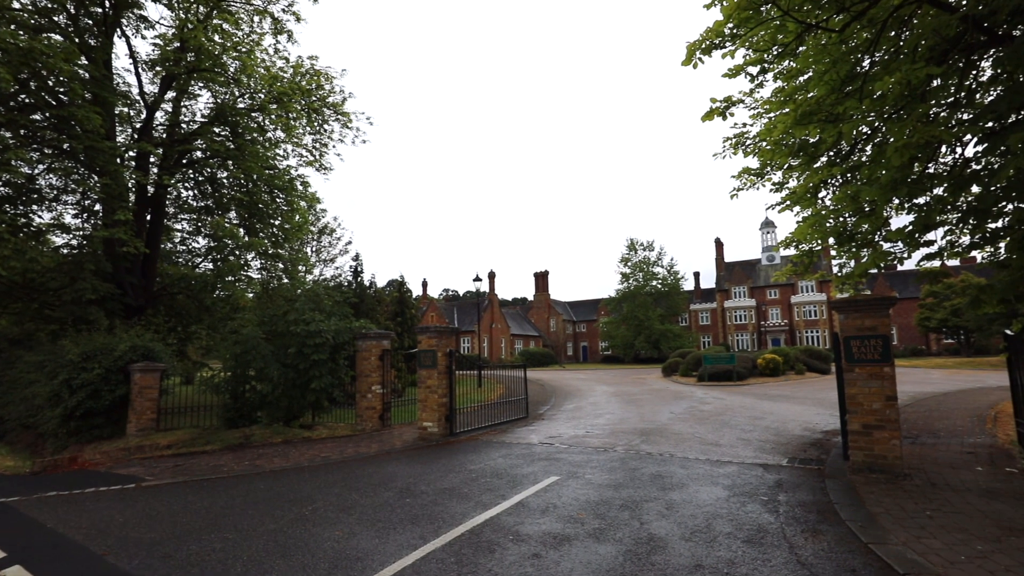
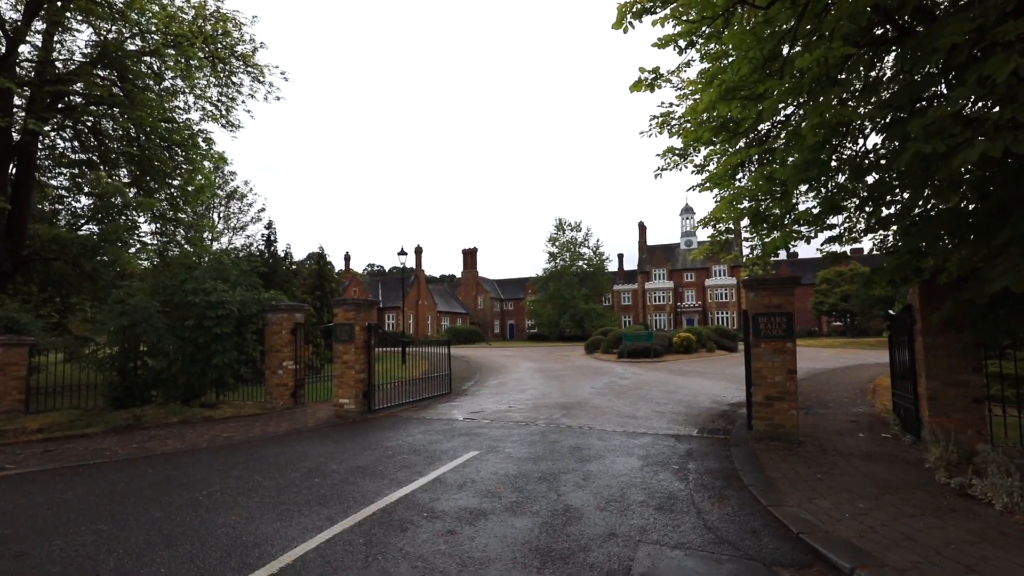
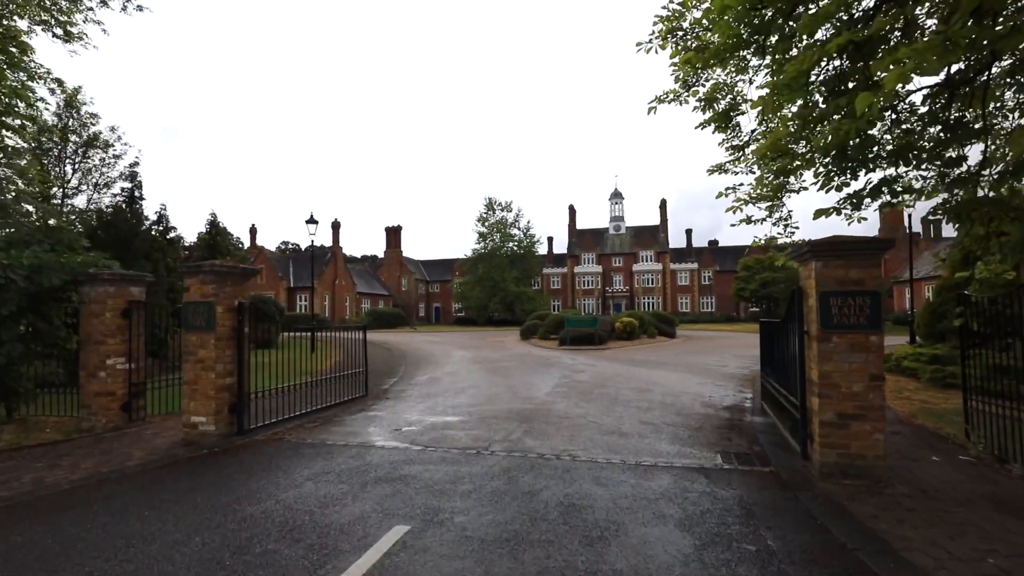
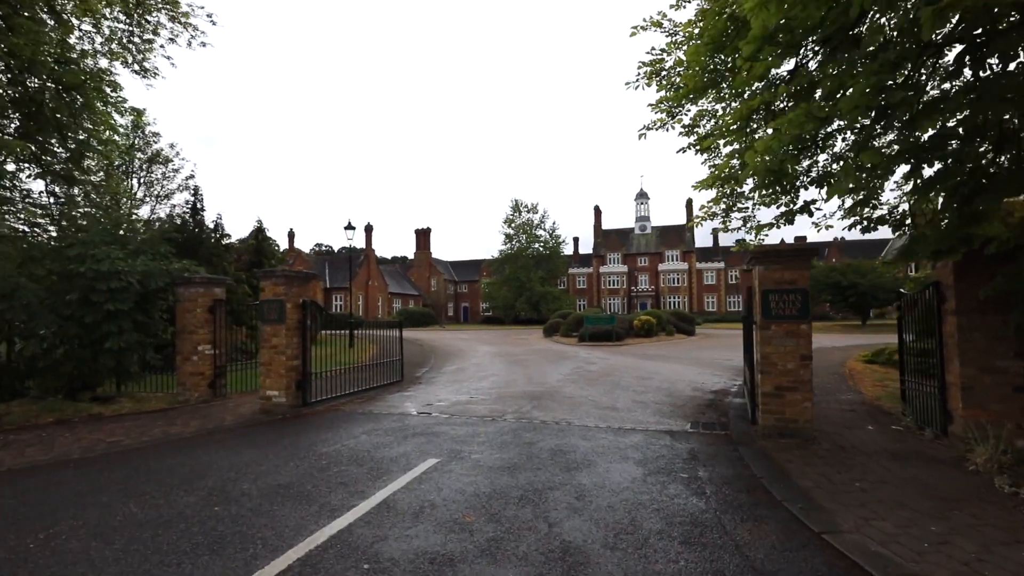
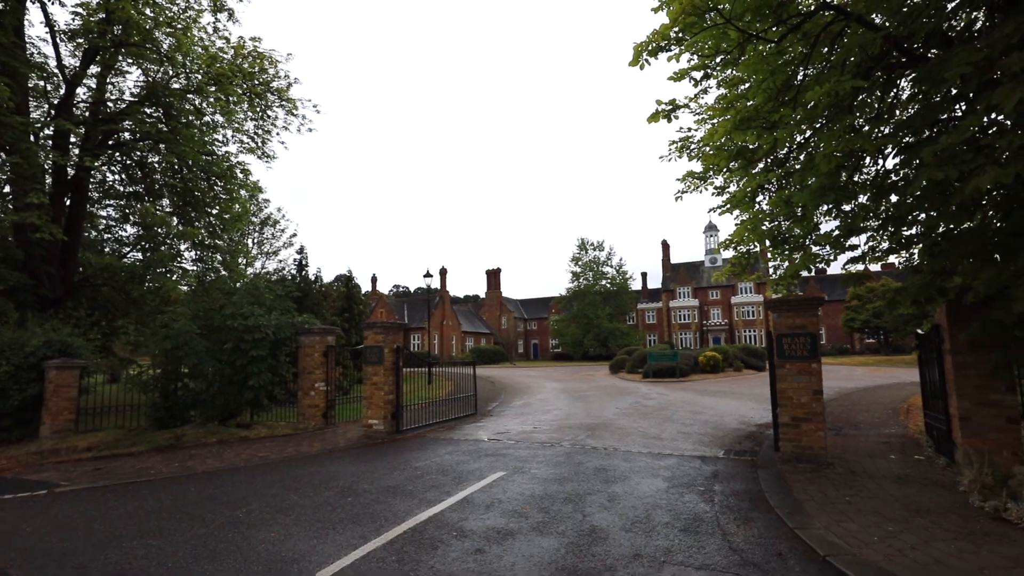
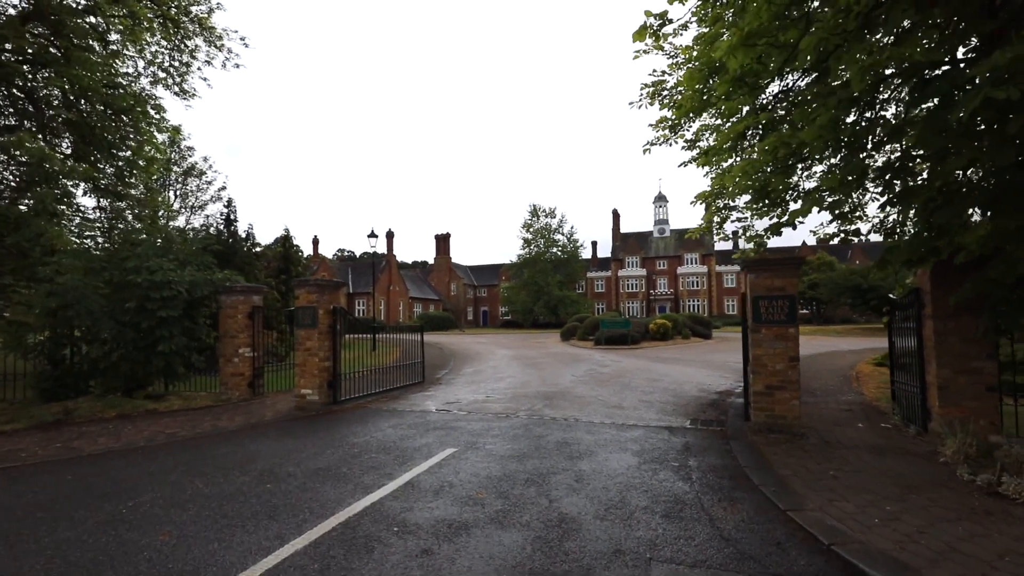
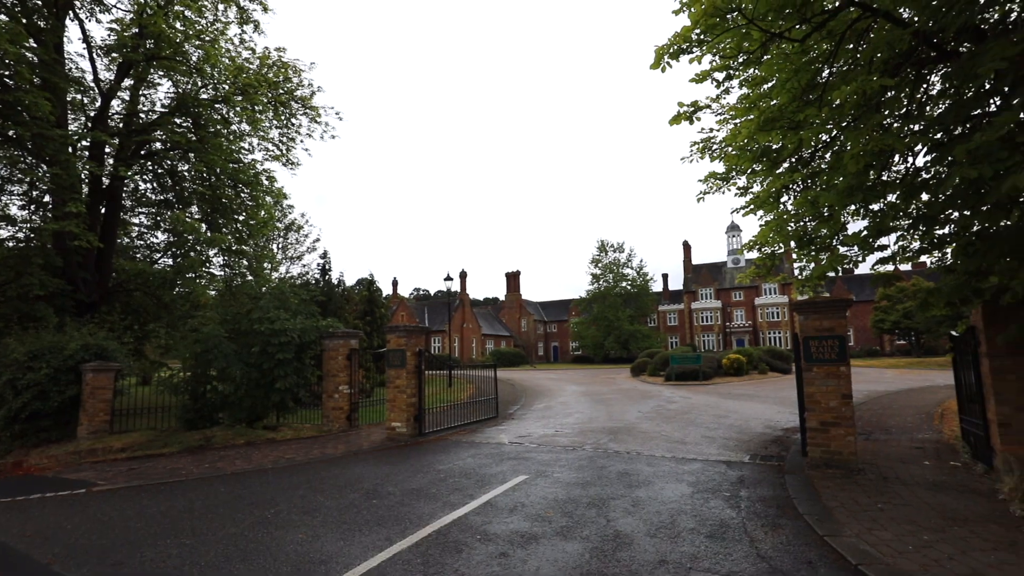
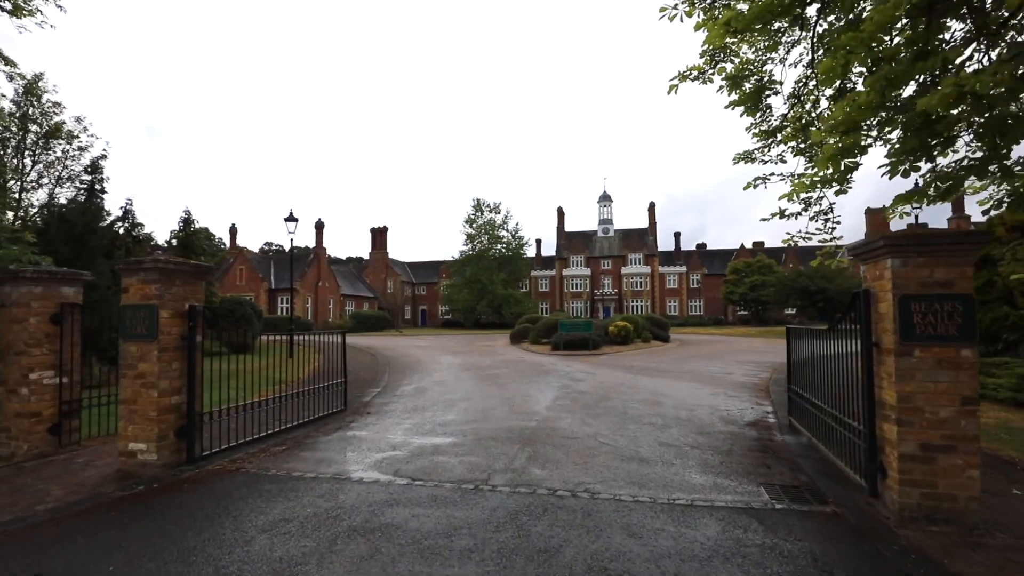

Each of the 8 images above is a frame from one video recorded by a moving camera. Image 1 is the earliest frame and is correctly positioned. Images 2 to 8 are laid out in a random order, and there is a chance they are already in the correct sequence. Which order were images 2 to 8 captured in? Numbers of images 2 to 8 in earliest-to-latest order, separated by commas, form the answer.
7, 5, 2, 6, 4, 3, 8
